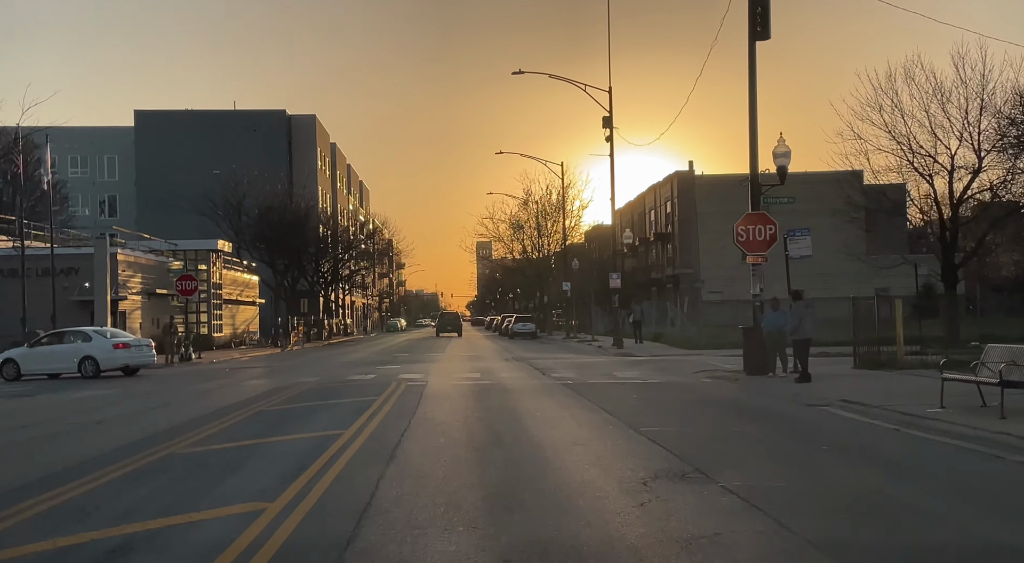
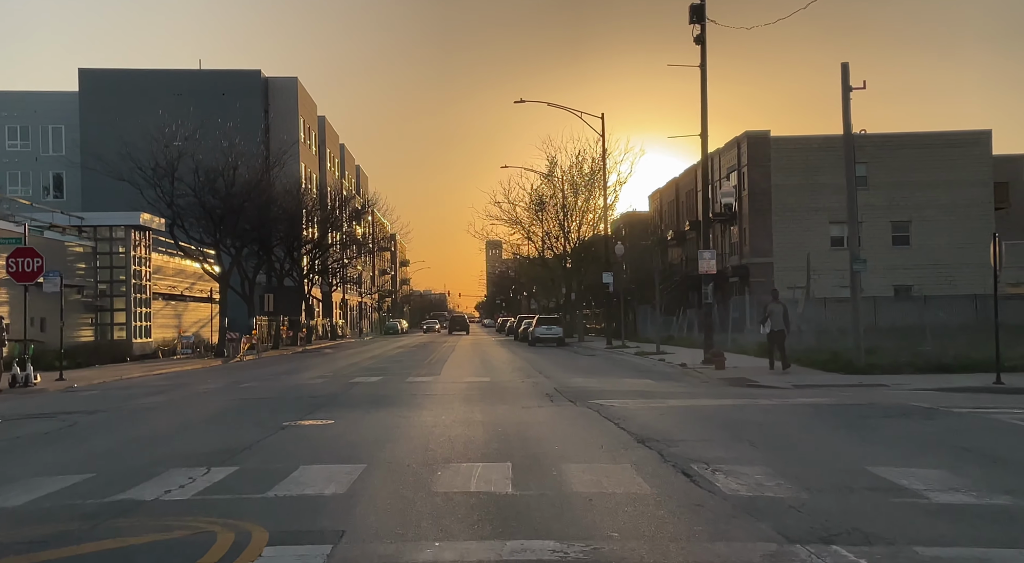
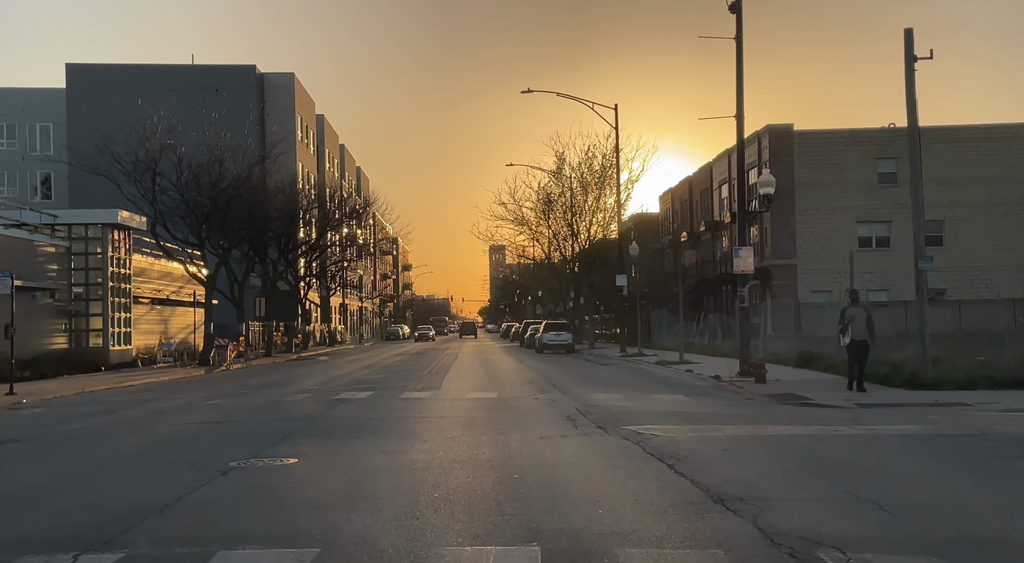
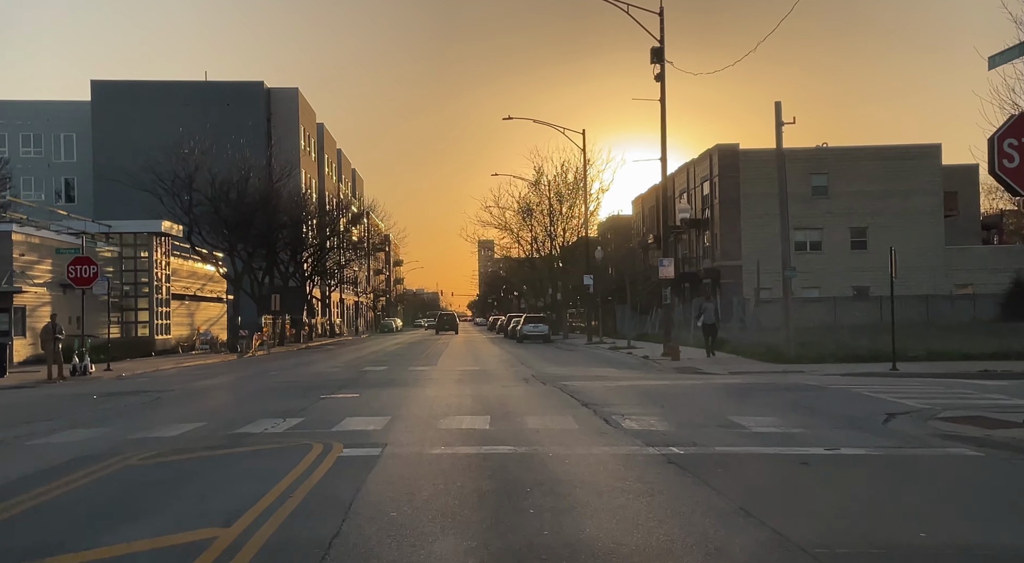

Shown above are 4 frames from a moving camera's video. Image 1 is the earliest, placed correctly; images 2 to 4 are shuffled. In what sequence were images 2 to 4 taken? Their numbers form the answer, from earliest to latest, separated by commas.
4, 2, 3
